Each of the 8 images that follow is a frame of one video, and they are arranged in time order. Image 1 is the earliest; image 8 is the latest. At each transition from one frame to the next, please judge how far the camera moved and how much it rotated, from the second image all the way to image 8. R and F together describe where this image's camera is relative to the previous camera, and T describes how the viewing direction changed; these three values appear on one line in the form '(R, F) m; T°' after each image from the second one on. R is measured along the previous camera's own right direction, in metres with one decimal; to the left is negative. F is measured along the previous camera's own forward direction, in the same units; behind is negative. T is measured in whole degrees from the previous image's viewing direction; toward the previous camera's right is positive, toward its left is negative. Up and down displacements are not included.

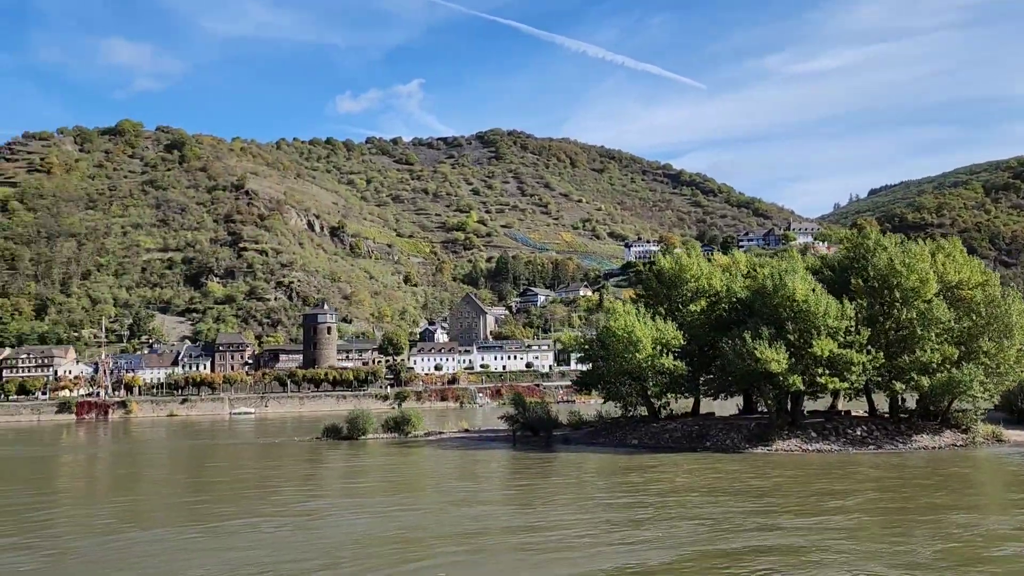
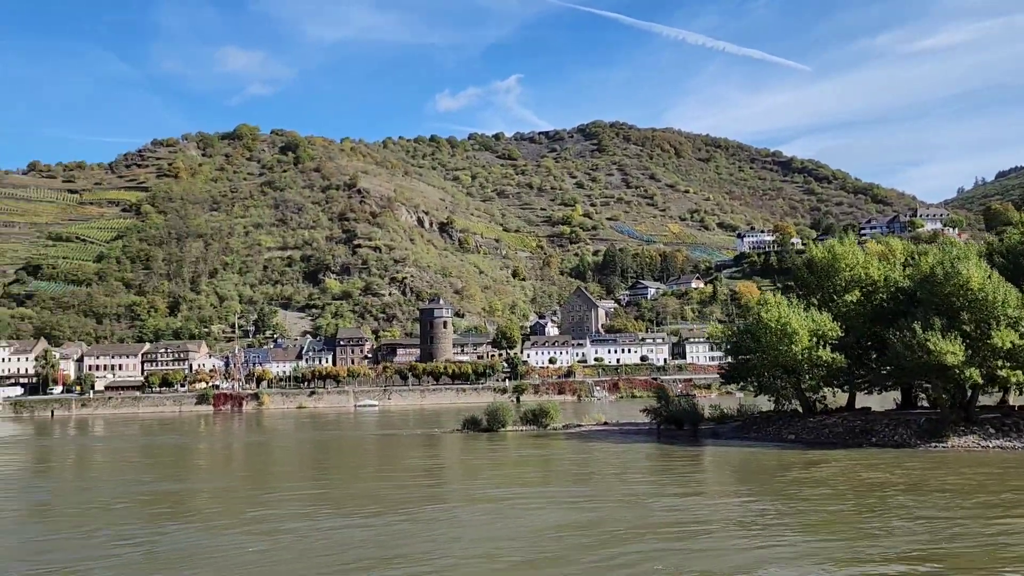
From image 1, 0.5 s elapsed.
(-1.4, 0.0) m; -7°
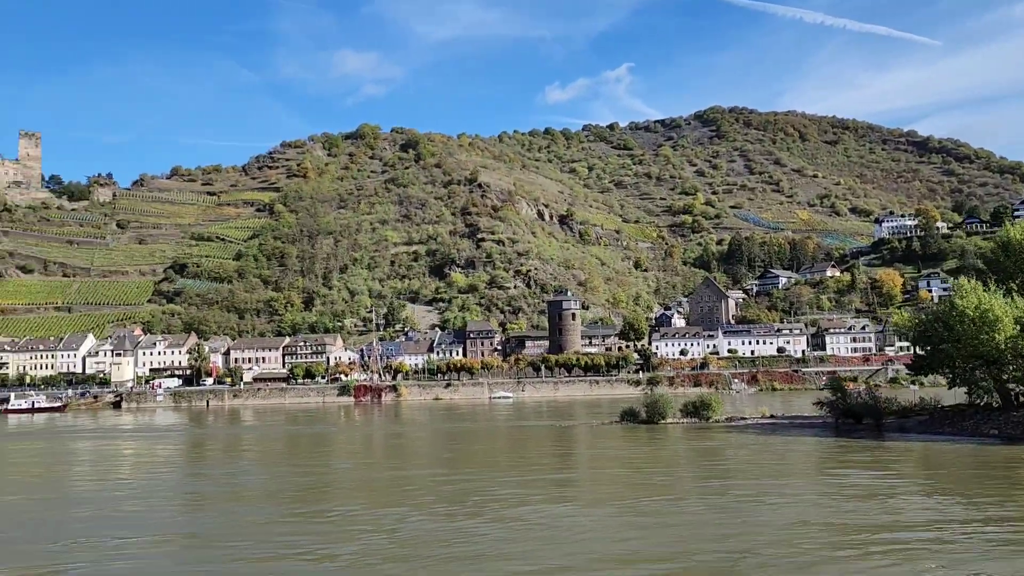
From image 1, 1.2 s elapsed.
(-1.8, +0.1) m; -7°
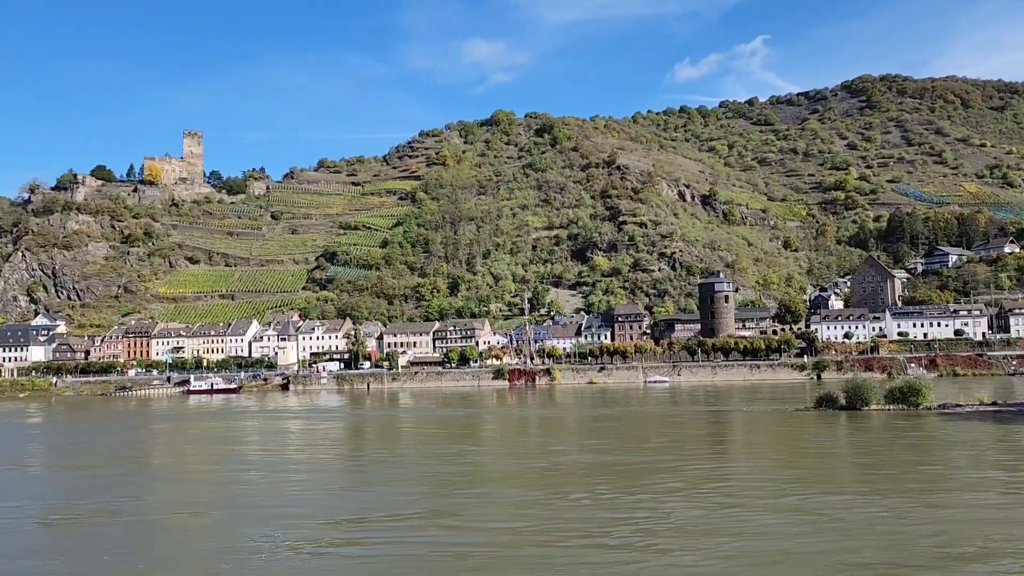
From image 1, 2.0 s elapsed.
(-2.1, +0.4) m; -9°
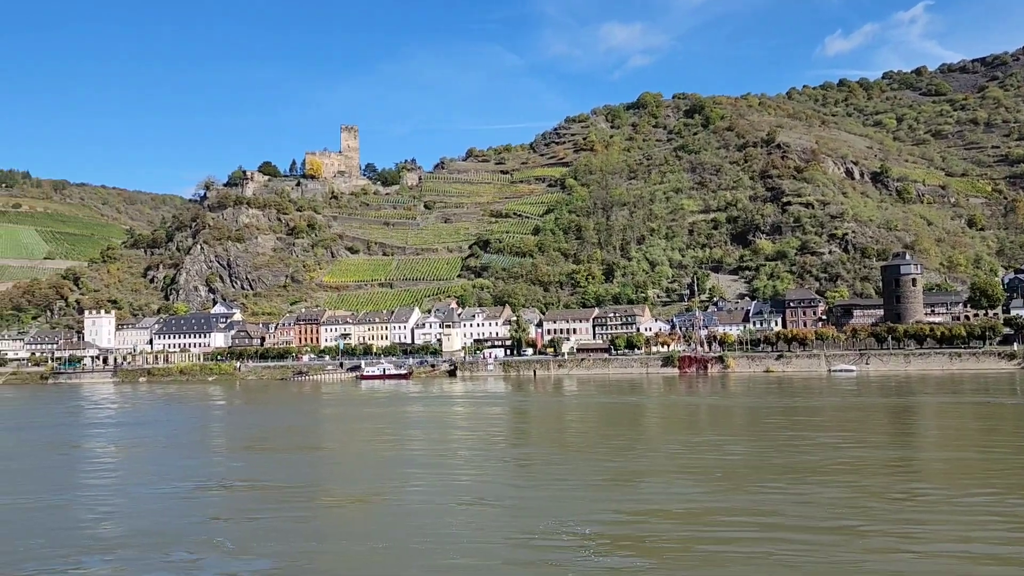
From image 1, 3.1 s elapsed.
(-2.6, +0.9) m; -9°
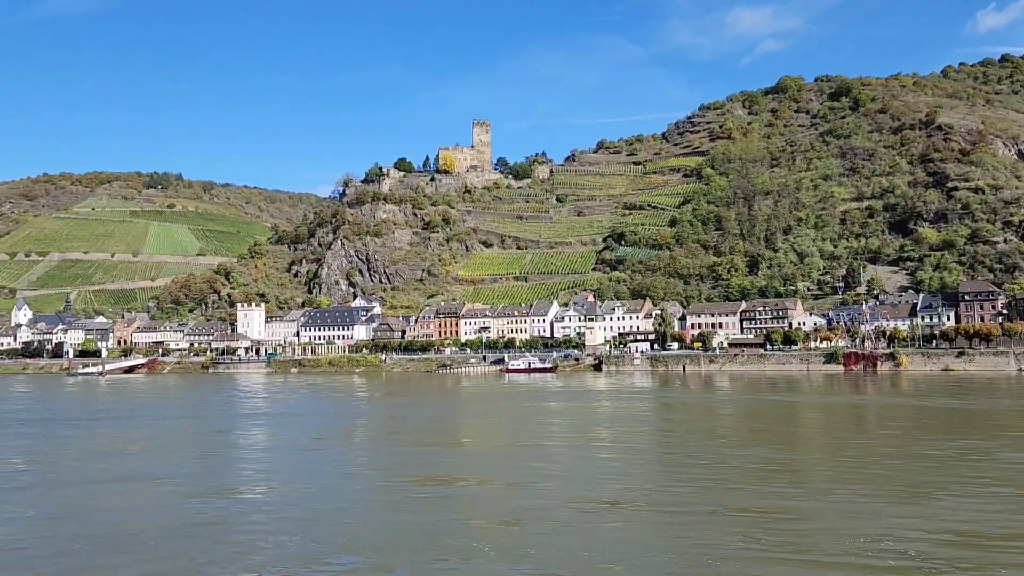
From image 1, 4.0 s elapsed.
(-2.2, +1.2) m; -8°
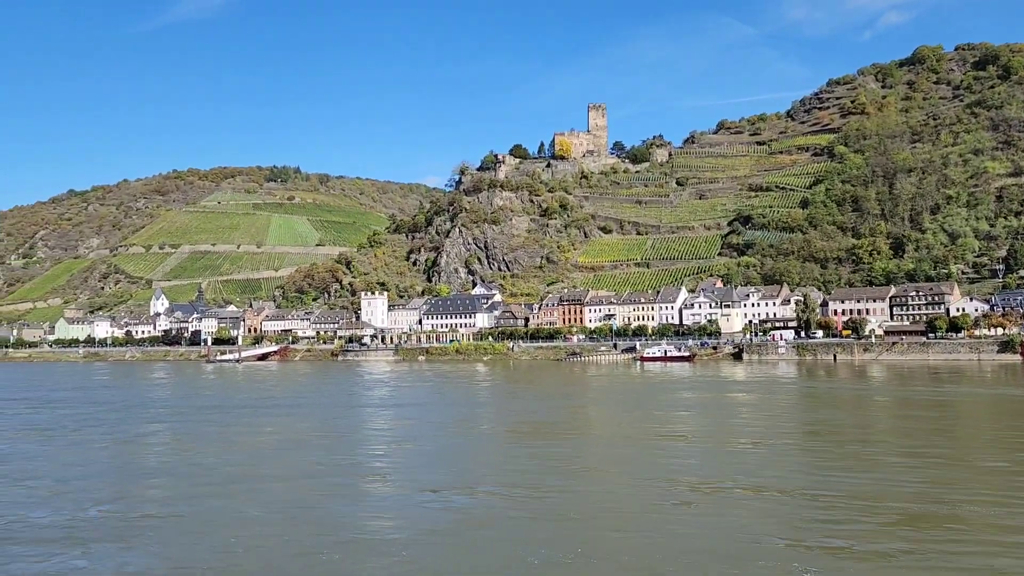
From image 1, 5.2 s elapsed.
(-2.5, +1.7) m; -7°
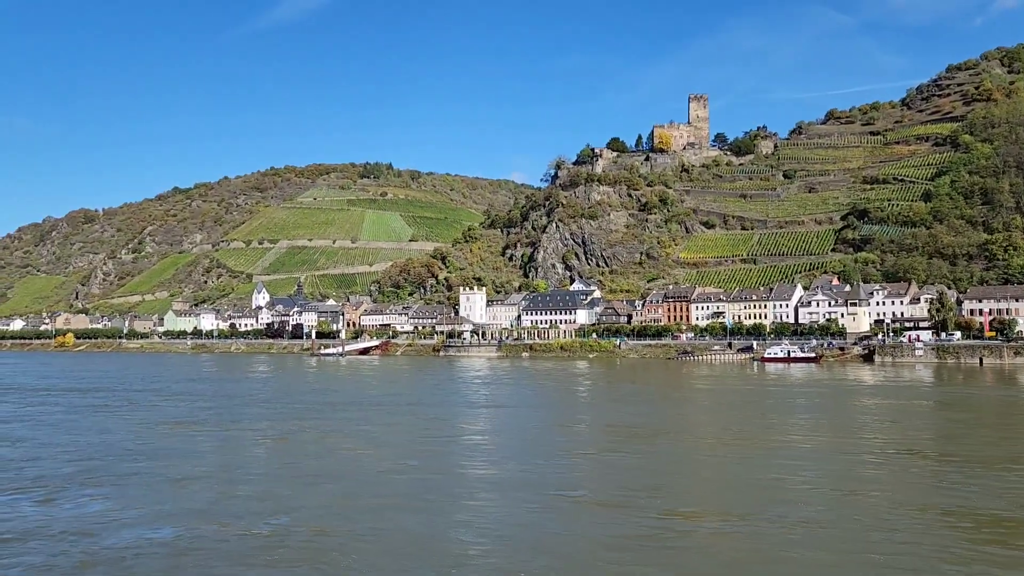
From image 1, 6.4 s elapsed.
(-2.2, +2.0) m; -6°
